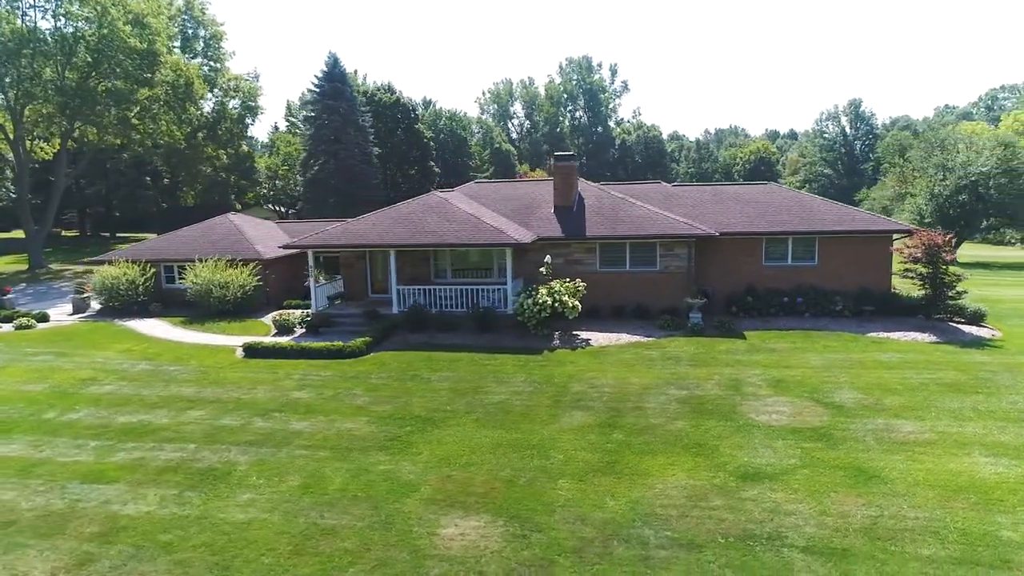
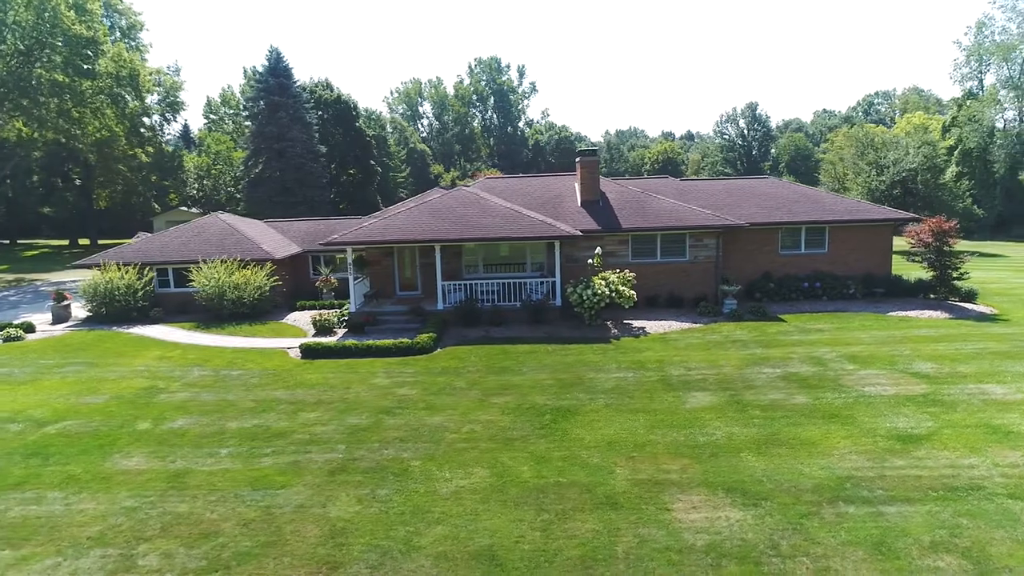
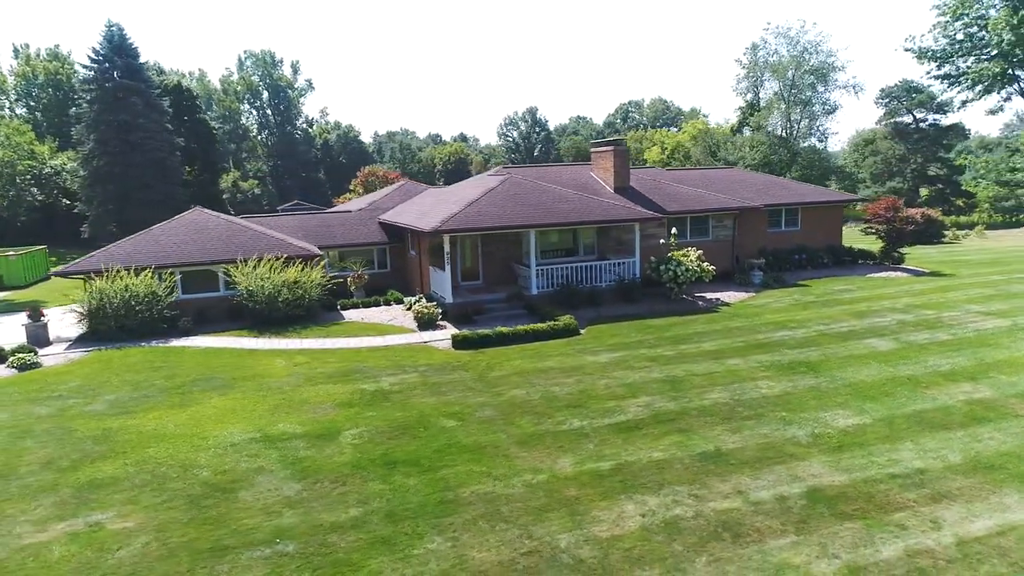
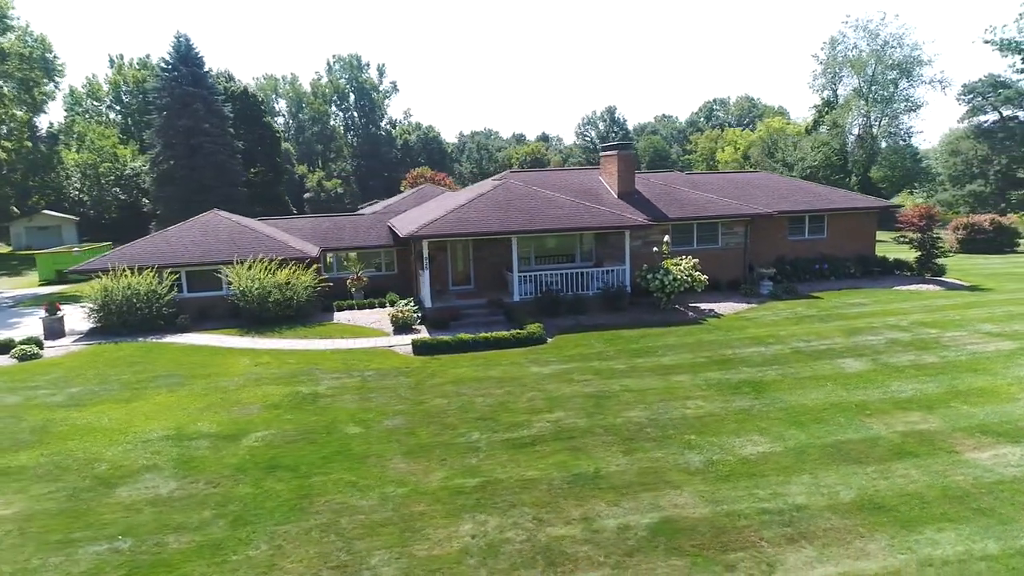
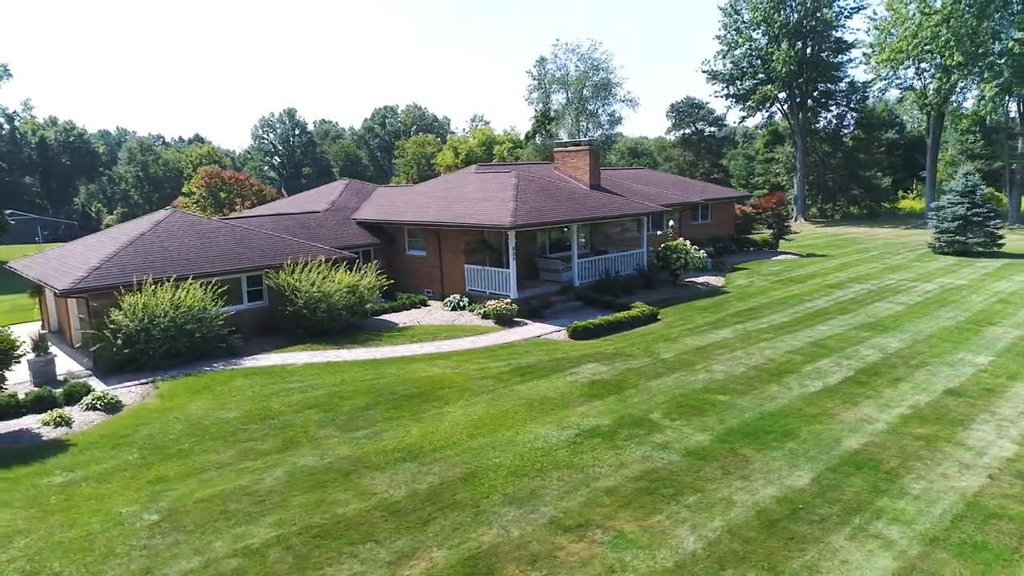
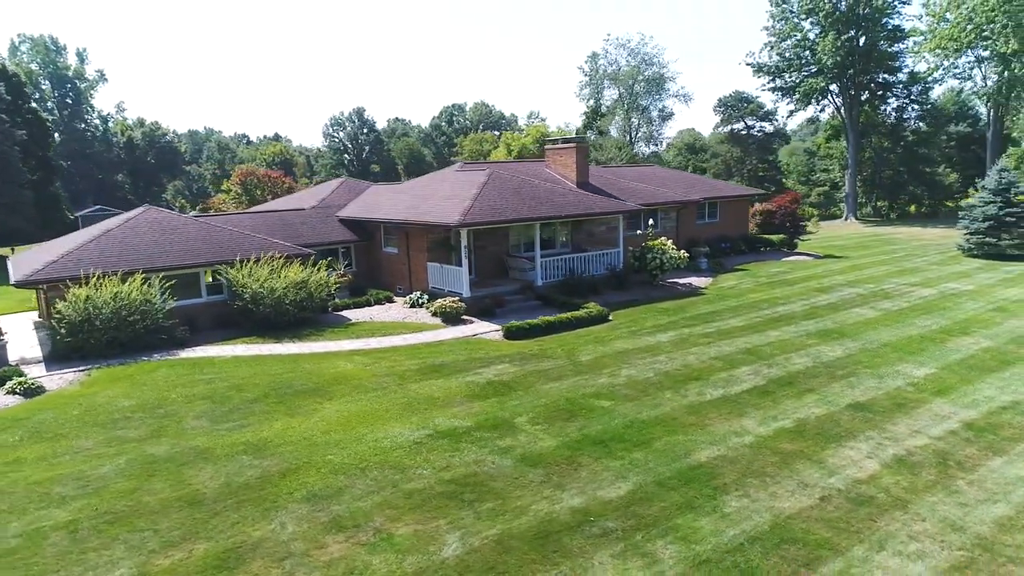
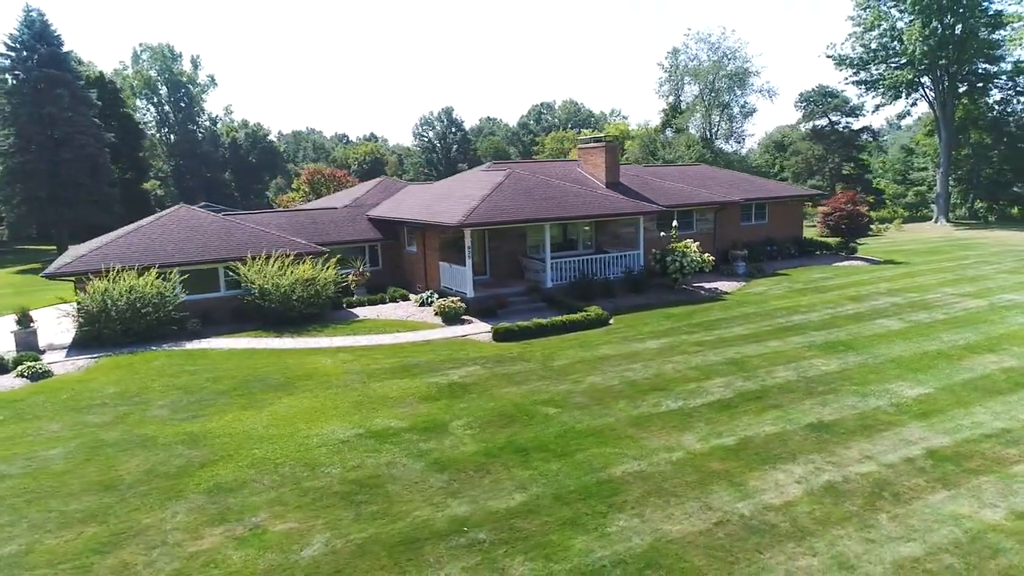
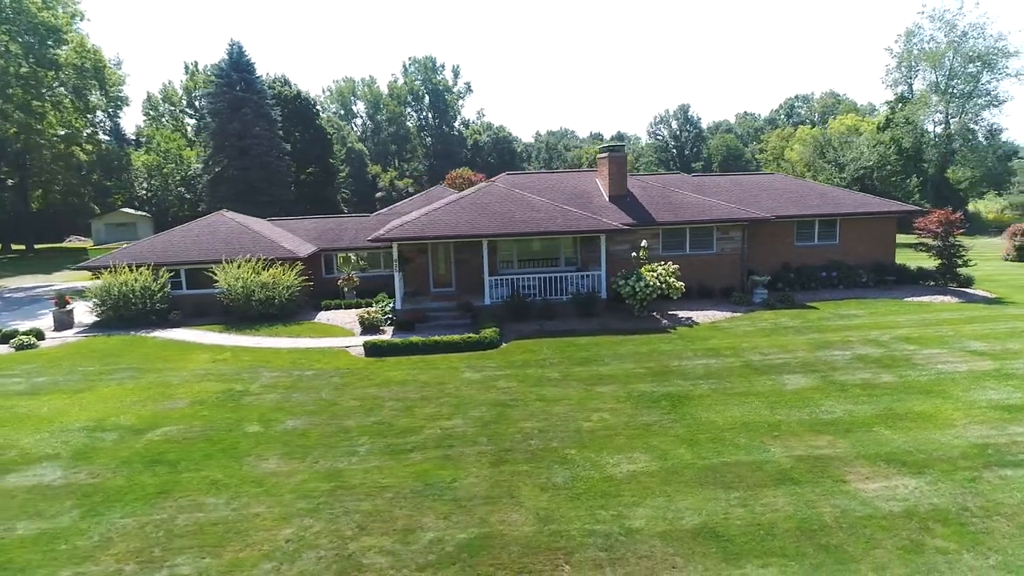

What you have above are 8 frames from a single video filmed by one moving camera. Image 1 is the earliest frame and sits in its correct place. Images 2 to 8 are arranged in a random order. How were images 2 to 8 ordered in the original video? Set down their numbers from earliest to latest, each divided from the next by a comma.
2, 8, 4, 3, 7, 6, 5
